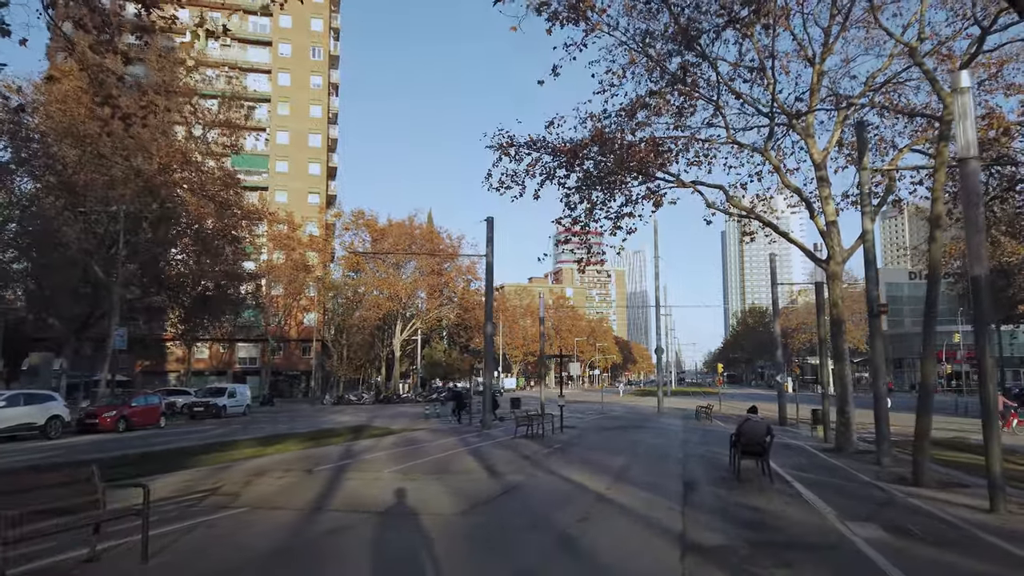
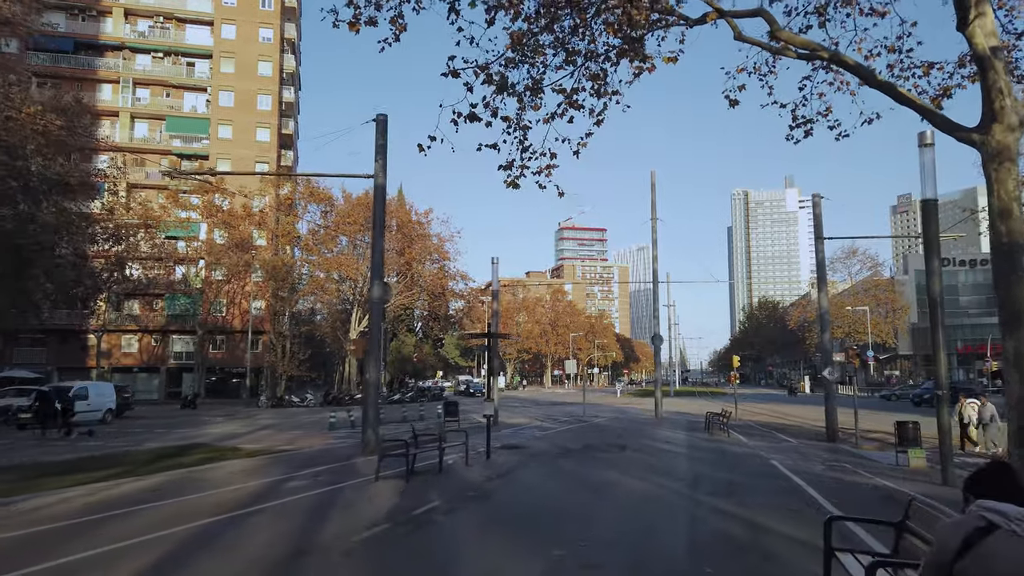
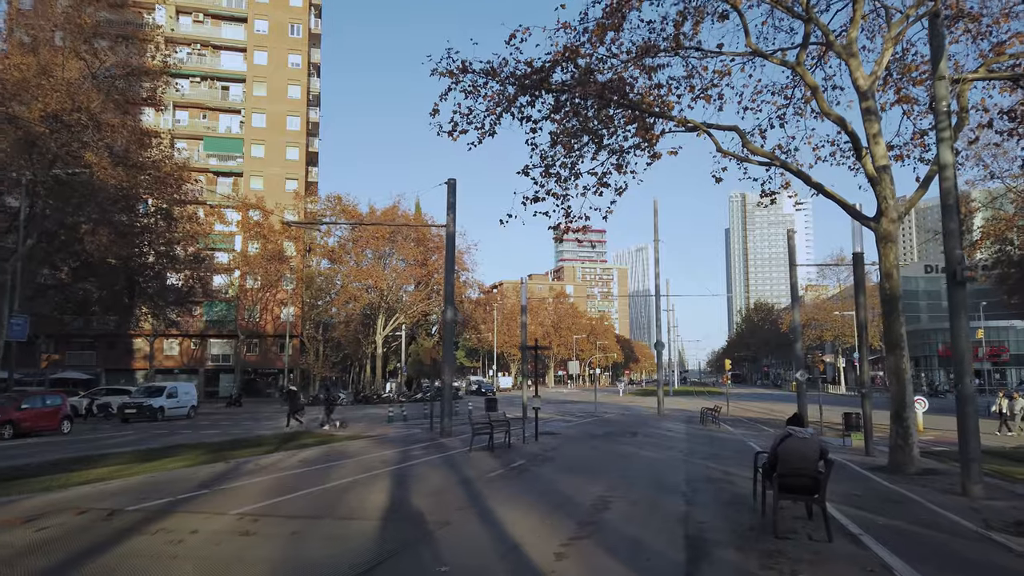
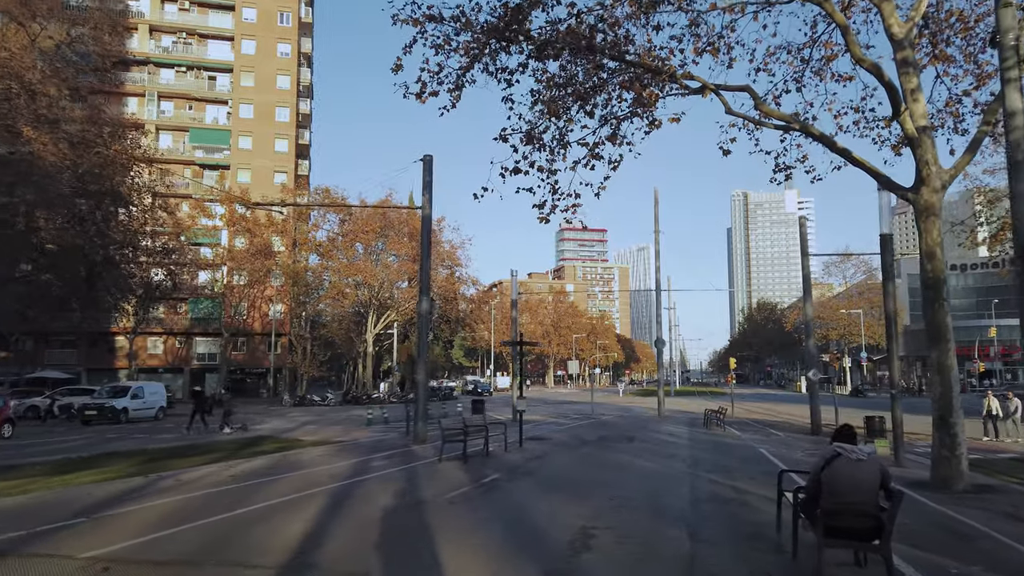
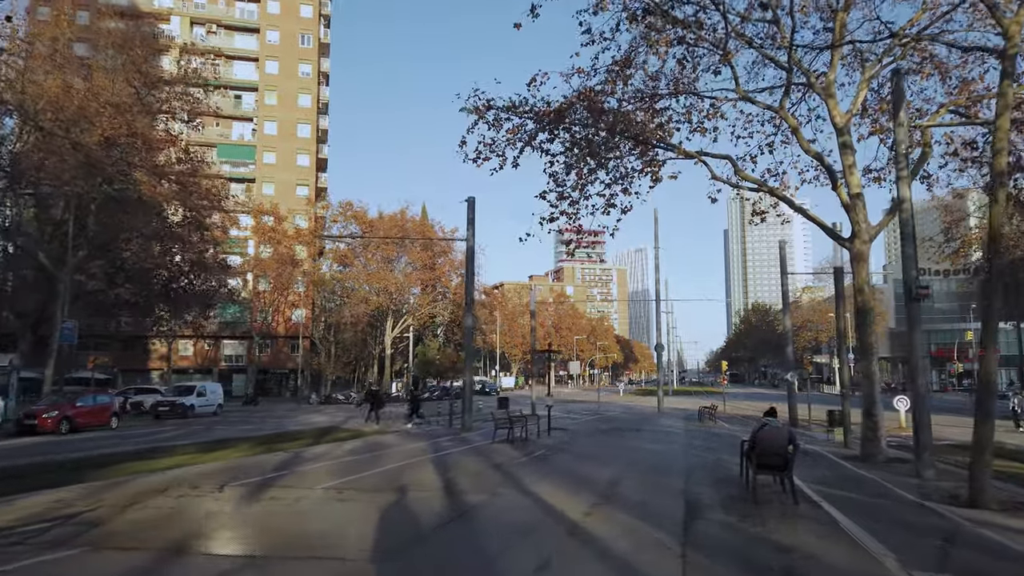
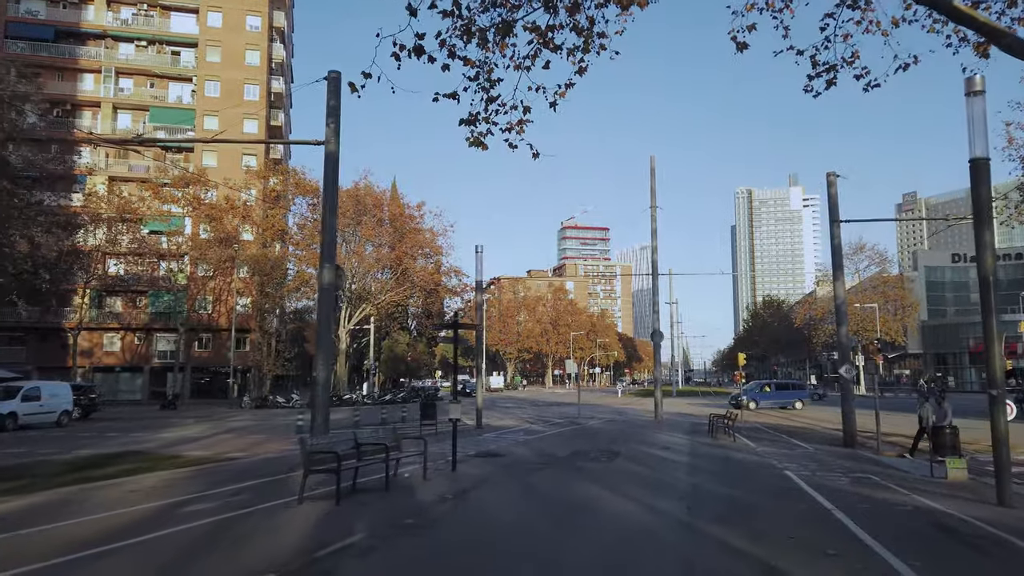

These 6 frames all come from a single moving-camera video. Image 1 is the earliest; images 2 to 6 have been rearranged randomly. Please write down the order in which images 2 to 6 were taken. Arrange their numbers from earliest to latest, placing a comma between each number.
5, 3, 4, 2, 6
